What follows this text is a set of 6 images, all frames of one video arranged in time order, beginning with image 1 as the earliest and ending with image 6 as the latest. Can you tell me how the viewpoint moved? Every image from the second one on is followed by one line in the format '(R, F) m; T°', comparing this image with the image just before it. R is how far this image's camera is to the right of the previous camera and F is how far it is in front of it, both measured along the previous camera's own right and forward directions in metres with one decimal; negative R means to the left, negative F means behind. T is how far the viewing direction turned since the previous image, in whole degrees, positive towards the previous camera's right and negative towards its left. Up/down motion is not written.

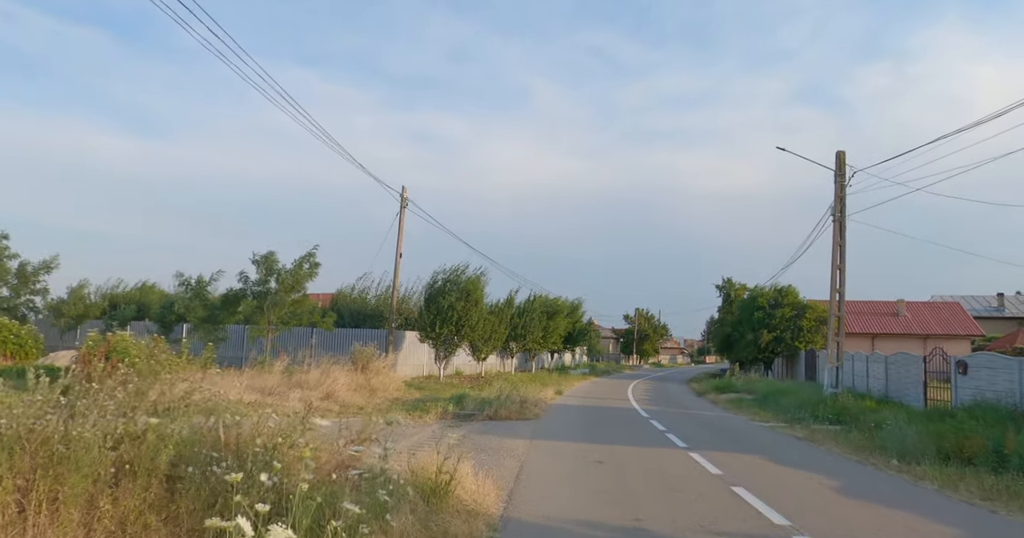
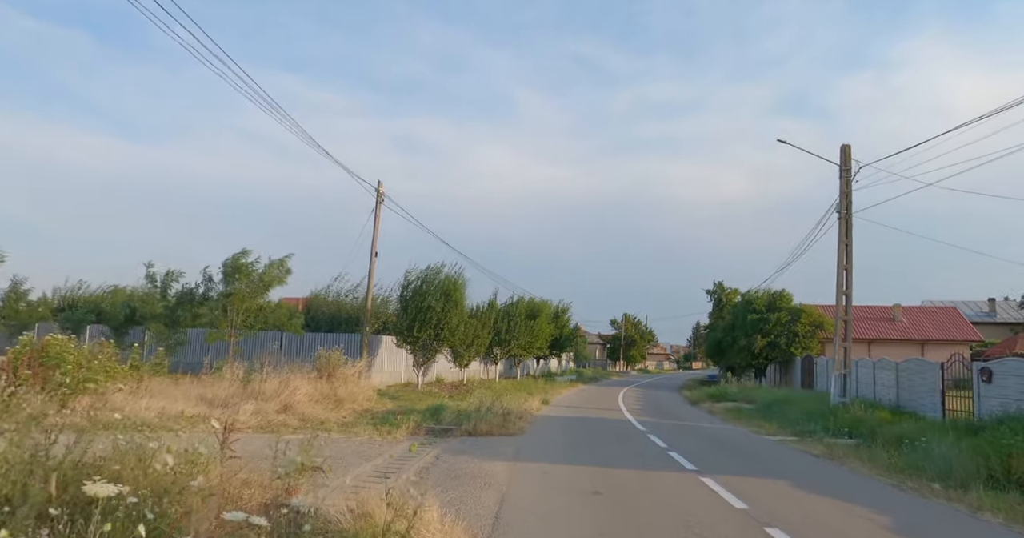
(+0.1, +1.8) m; +1°
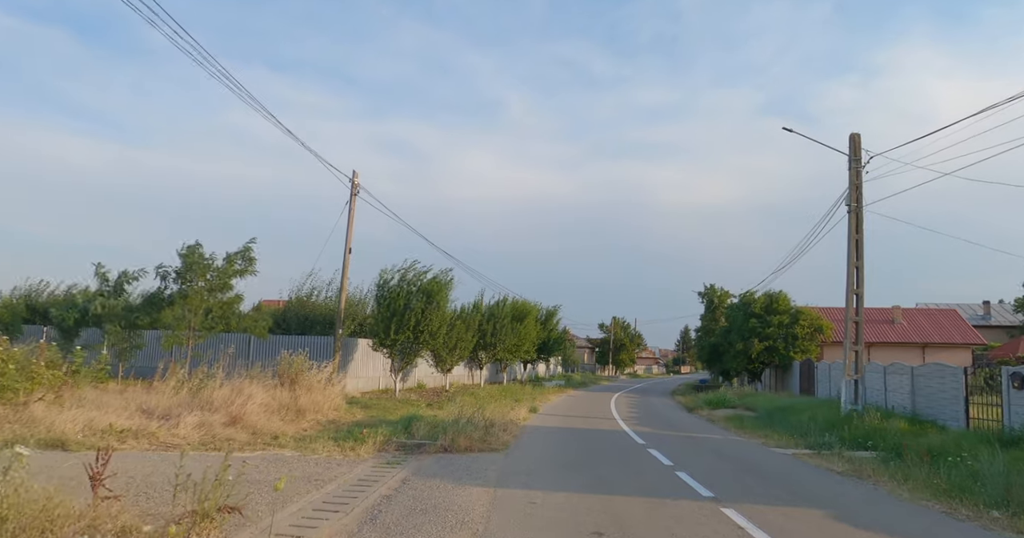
(+0.1, +1.8) m; +1°
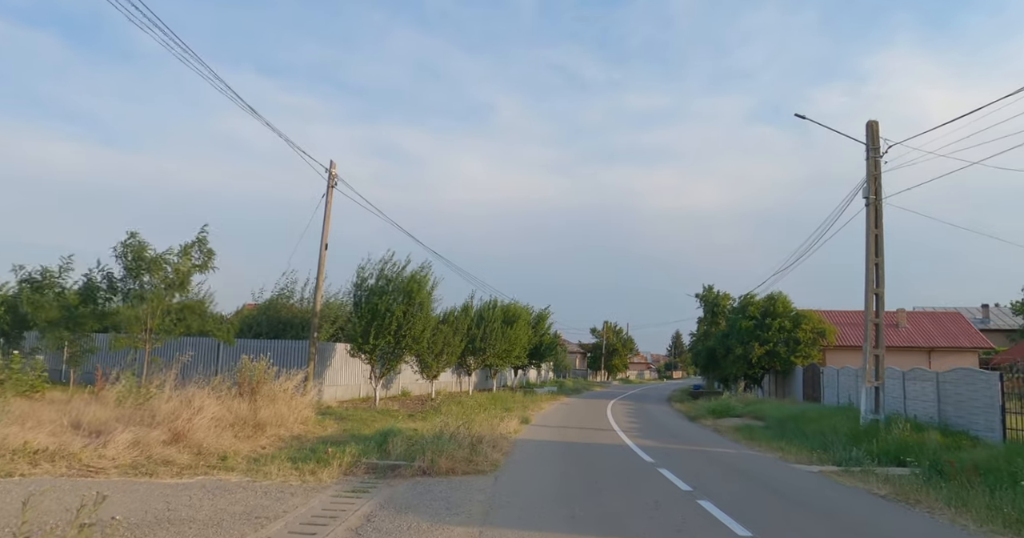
(0.0, +1.8) m; +1°
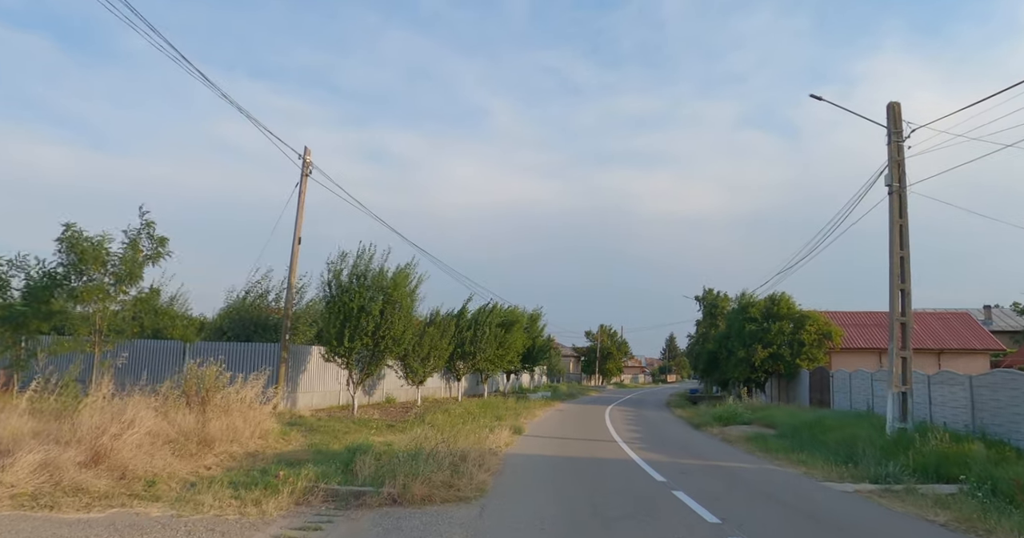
(+0.1, +1.8) m; +1°
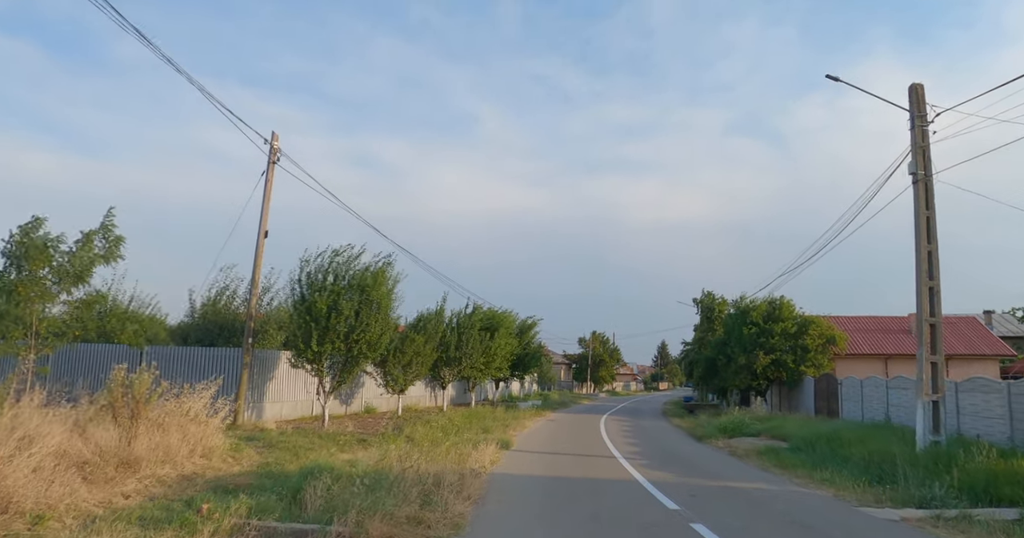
(+0.1, +1.8) m; +1°
